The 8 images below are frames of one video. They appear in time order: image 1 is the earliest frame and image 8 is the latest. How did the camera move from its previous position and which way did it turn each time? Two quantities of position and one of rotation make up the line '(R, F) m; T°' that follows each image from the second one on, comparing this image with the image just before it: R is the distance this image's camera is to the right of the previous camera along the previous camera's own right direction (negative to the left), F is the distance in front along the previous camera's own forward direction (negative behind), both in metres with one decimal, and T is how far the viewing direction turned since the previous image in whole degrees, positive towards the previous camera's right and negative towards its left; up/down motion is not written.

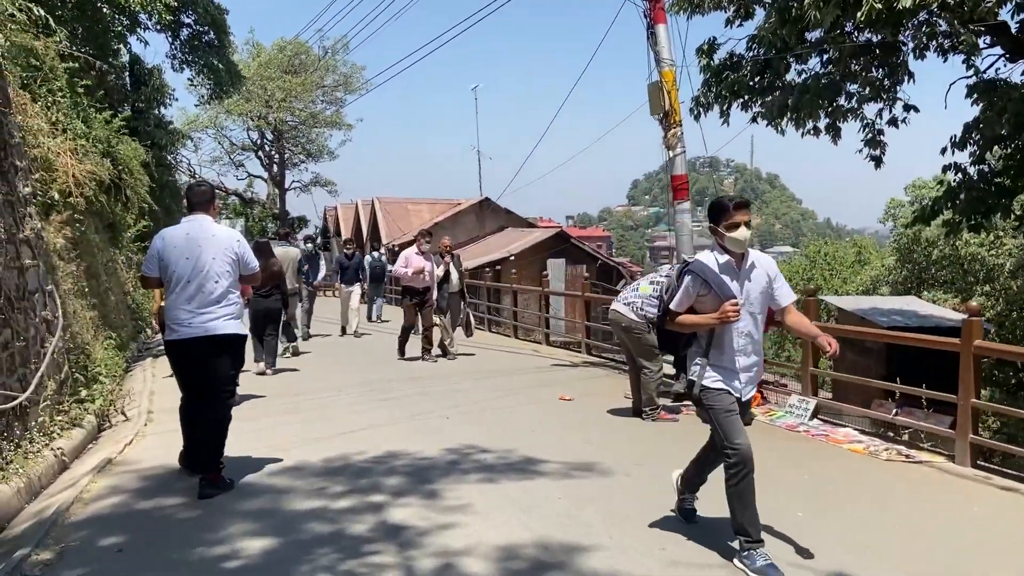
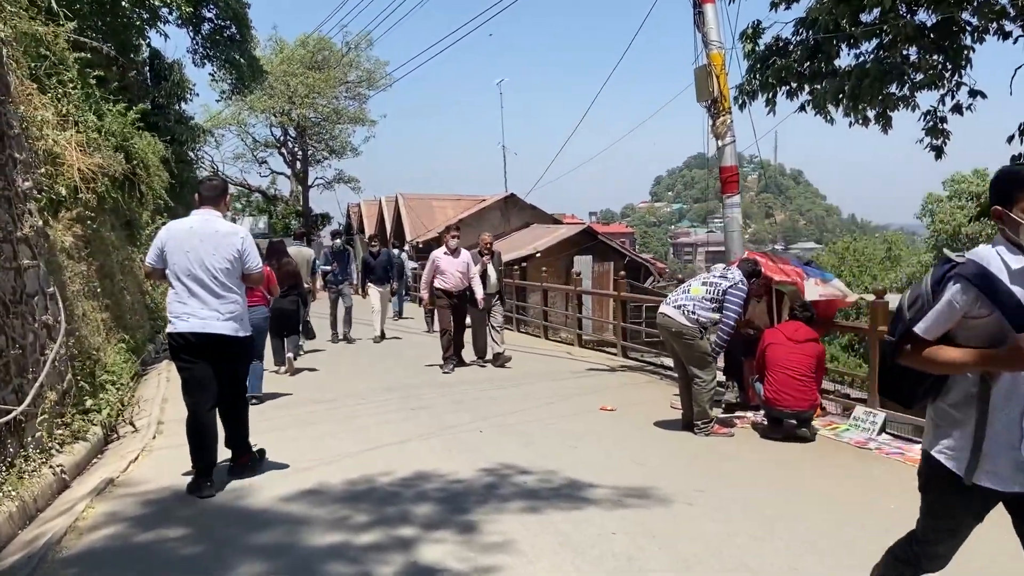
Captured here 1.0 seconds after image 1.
(-0.1, +0.6) m; -2°
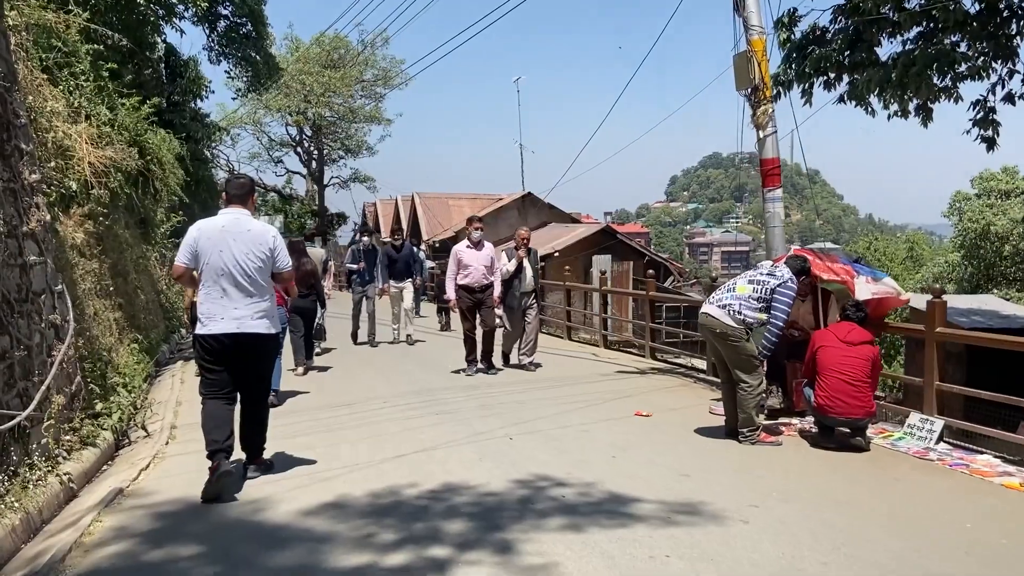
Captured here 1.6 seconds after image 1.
(-0.1, +0.4) m; -1°
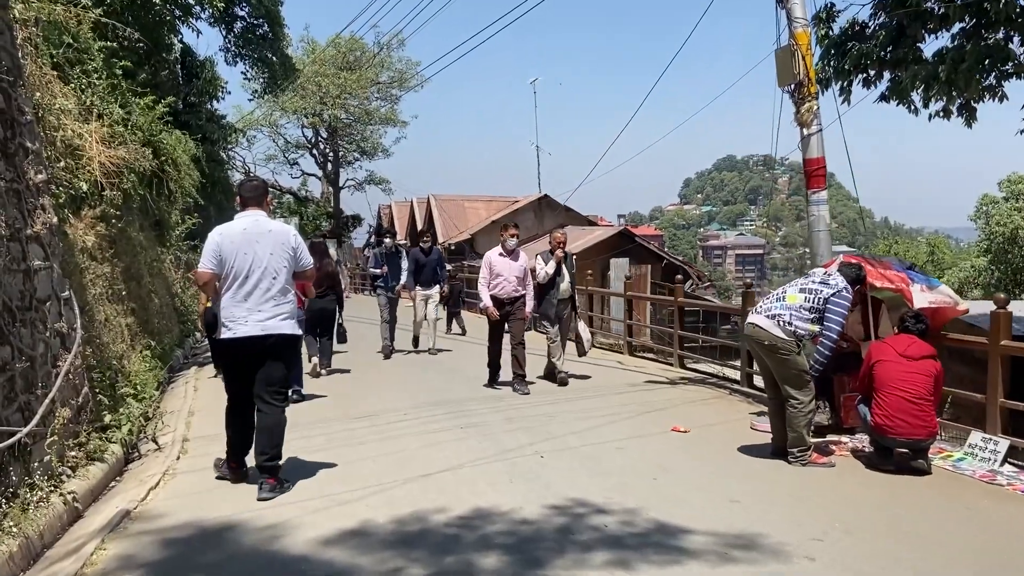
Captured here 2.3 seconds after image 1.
(-0.1, +0.4) m; -1°
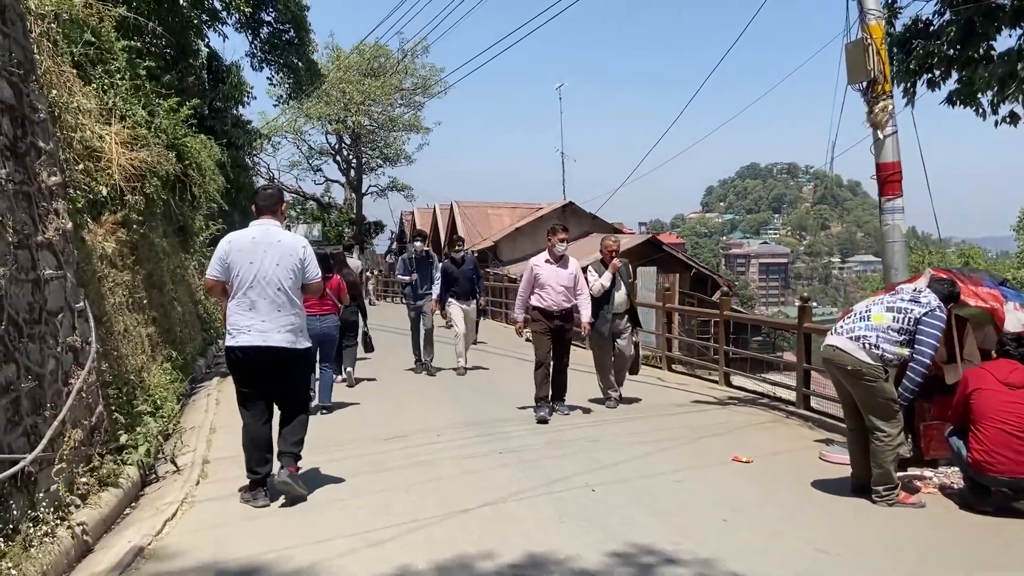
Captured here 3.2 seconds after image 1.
(-0.2, +0.5) m; -1°
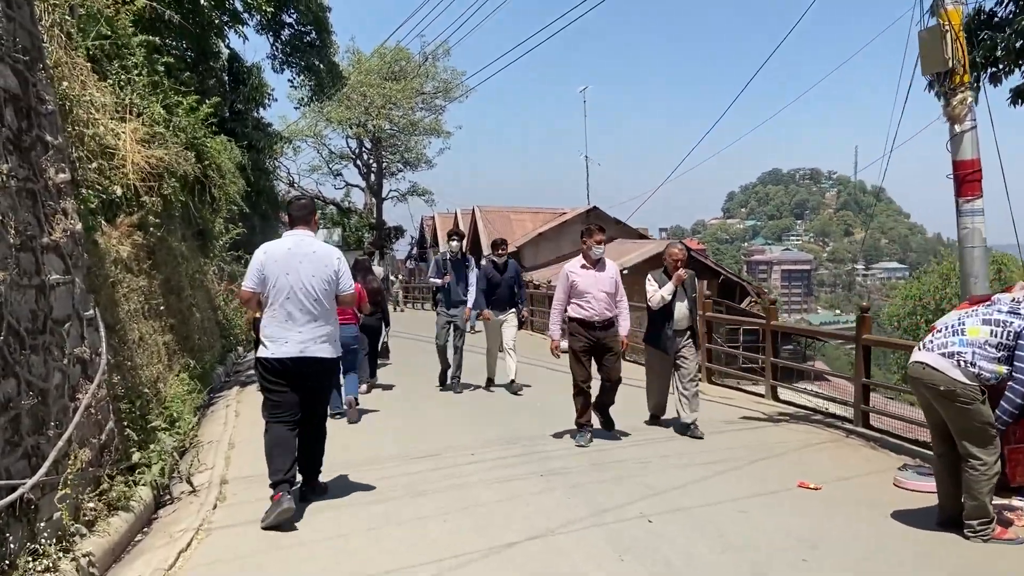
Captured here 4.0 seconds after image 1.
(-0.2, +0.5) m; -1°
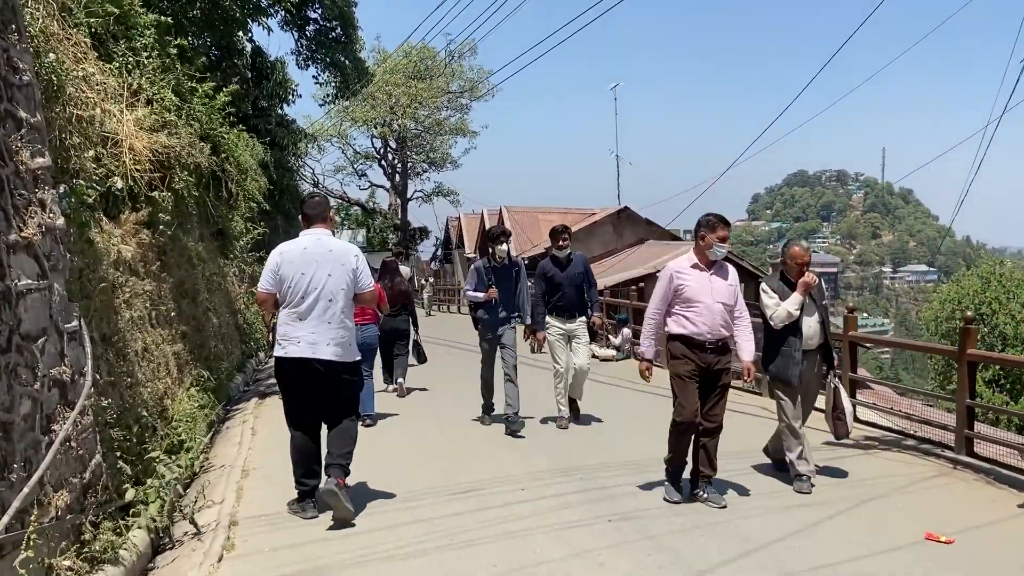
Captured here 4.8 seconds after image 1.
(-0.2, +0.9) m; -2°
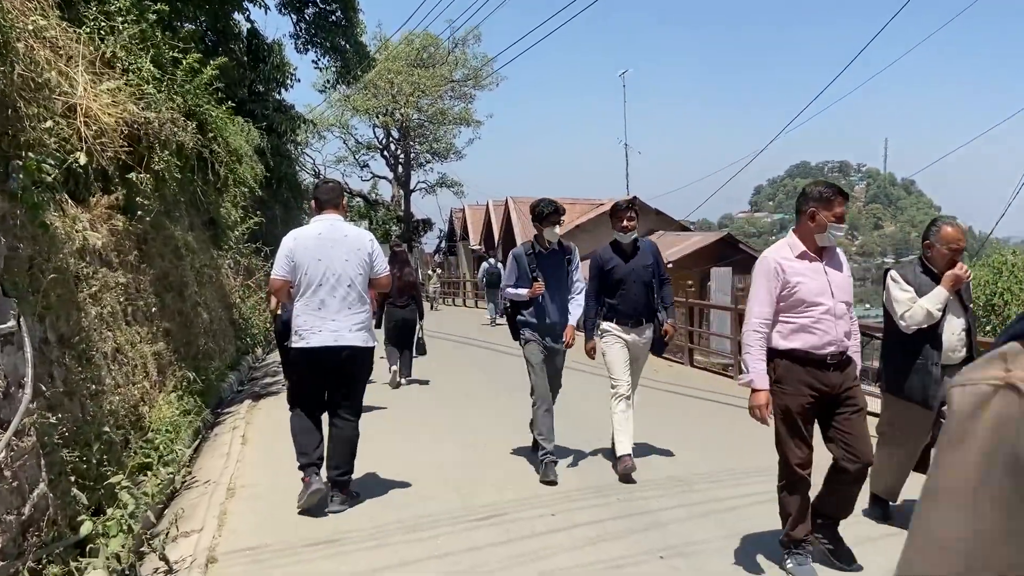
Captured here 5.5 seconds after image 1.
(-0.1, +0.8) m; 0°
